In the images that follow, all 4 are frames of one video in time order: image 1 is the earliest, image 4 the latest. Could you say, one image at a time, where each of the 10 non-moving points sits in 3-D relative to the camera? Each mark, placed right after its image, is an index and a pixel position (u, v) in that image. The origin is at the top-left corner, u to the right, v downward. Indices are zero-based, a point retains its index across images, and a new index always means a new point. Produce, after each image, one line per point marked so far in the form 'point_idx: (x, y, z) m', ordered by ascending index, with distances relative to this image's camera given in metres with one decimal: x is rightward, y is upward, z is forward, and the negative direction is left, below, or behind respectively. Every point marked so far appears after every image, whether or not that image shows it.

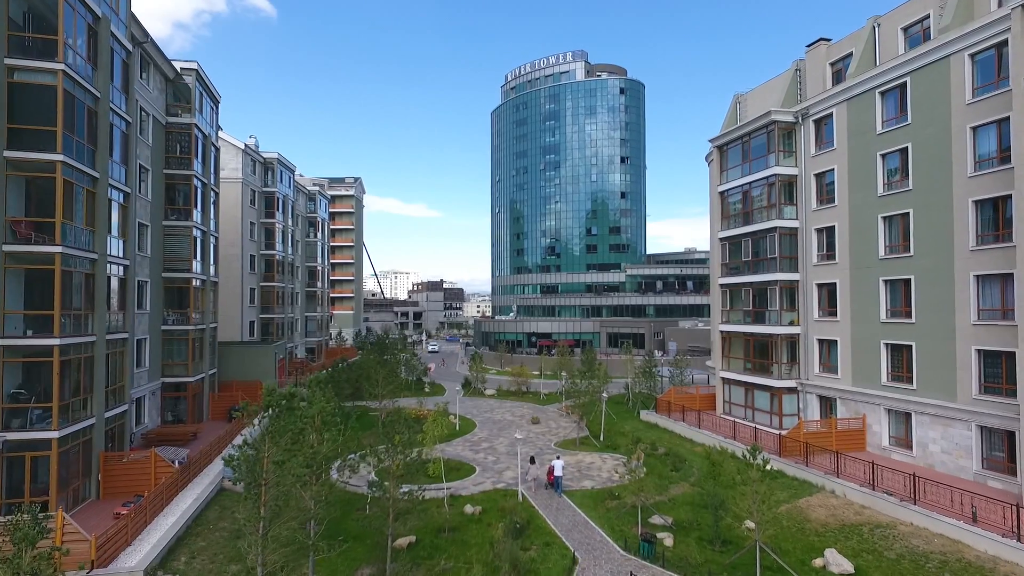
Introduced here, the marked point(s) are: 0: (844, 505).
0: (+9.1, -5.9, +16.9) m
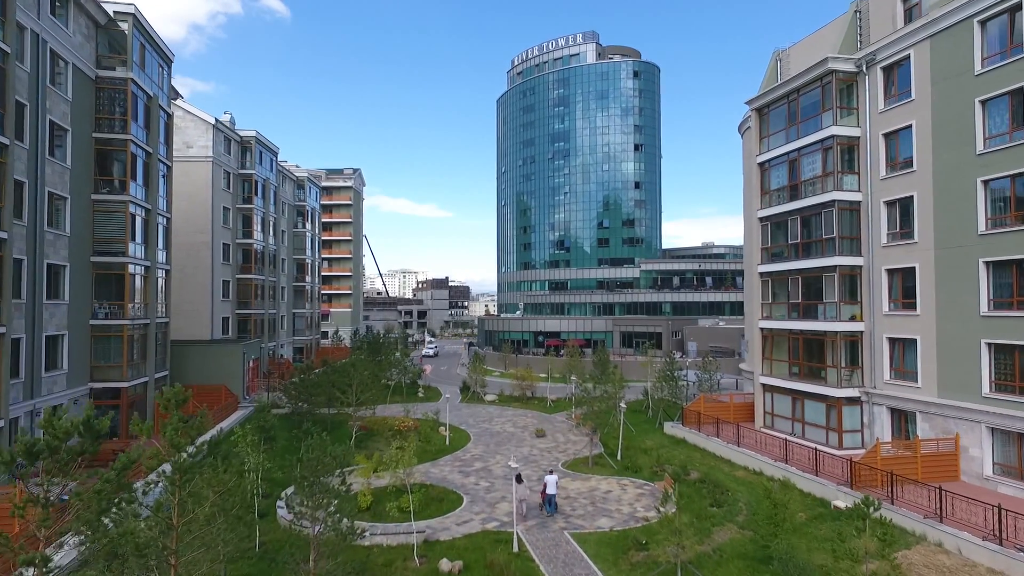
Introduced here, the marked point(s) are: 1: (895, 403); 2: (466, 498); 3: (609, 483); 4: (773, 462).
0: (+8.9, -5.5, +12.2) m
1: (+12.2, -3.7, +19.7) m
2: (-1.4, -6.2, +18.3) m
3: (+3.1, -6.2, +19.7) m
4: (+8.1, -5.4, +19.1) m
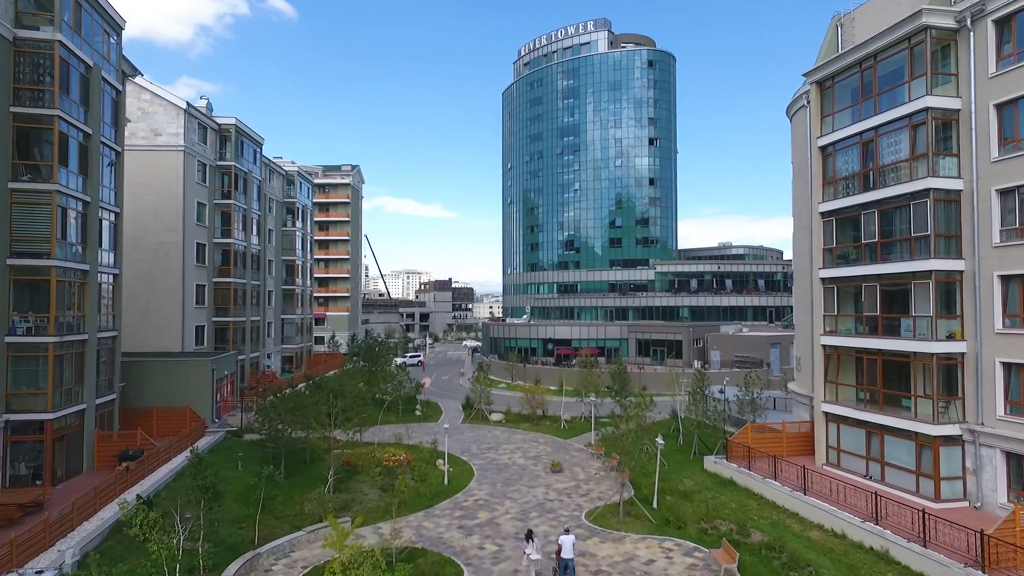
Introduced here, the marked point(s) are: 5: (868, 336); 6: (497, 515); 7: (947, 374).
0: (+9.2, -5.8, +8.0) m
1: (+12.5, -4.0, +15.5) m
2: (-1.0, -6.5, +14.1) m
3: (+3.4, -6.5, +15.5) m
4: (+8.4, -5.6, +14.9) m
5: (+10.8, -1.5, +18.9) m
6: (-0.4, -6.5, +17.8) m
7: (+11.9, -2.4, +16.8) m
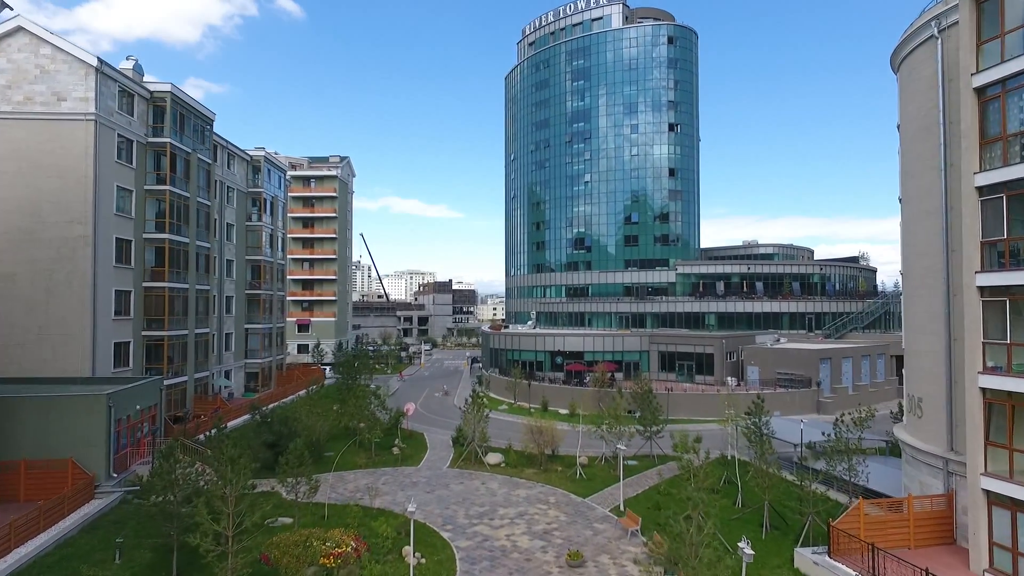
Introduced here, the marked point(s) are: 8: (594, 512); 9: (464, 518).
0: (+9.0, -6.1, +0.9) m
1: (+12.5, -4.3, +8.4) m
2: (-1.1, -6.8, +7.1) m
3: (+3.4, -6.8, +8.5) m
4: (+8.3, -5.9, +7.8) m
5: (+10.8, -1.7, +11.8) m
6: (-0.5, -6.8, +10.8) m
7: (+11.8, -2.7, +9.7) m
8: (+2.6, -7.0, +19.5) m
9: (-1.5, -7.1, +19.2) m
